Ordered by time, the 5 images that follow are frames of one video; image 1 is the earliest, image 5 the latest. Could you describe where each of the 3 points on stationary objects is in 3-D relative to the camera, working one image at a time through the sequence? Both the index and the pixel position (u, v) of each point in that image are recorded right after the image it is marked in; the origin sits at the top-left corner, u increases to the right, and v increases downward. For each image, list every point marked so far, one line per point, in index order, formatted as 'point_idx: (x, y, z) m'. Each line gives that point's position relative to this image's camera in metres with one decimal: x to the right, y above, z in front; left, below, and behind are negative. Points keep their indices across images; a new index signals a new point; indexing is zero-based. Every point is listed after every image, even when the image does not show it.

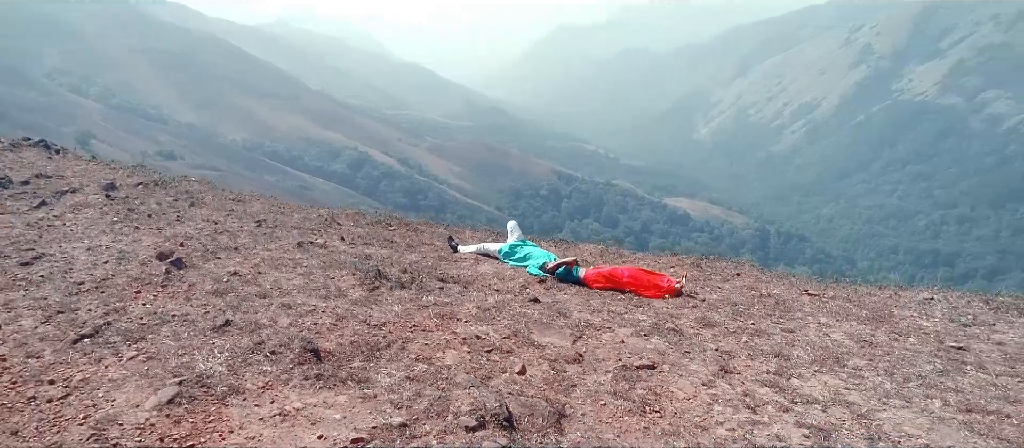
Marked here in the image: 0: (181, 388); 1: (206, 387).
0: (-0.8, -0.5, +1.5) m
1: (-0.8, -0.5, +1.5) m
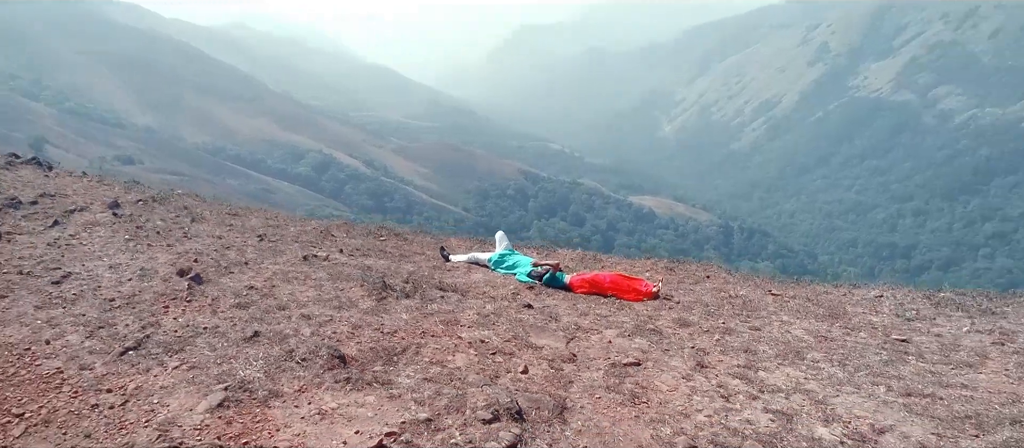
0: (-0.8, -0.5, +1.7) m
1: (-0.8, -0.5, +1.7) m
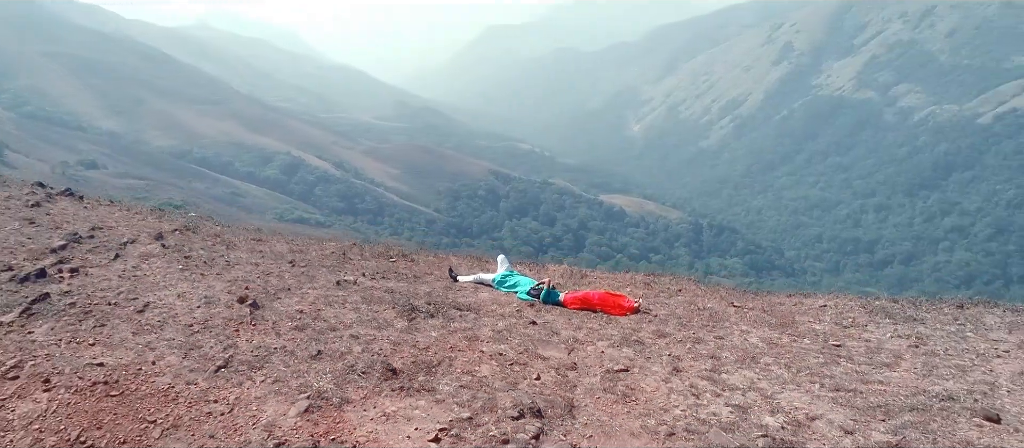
0: (-0.7, -0.7, +2.1) m
1: (-0.7, -0.7, +2.1) m
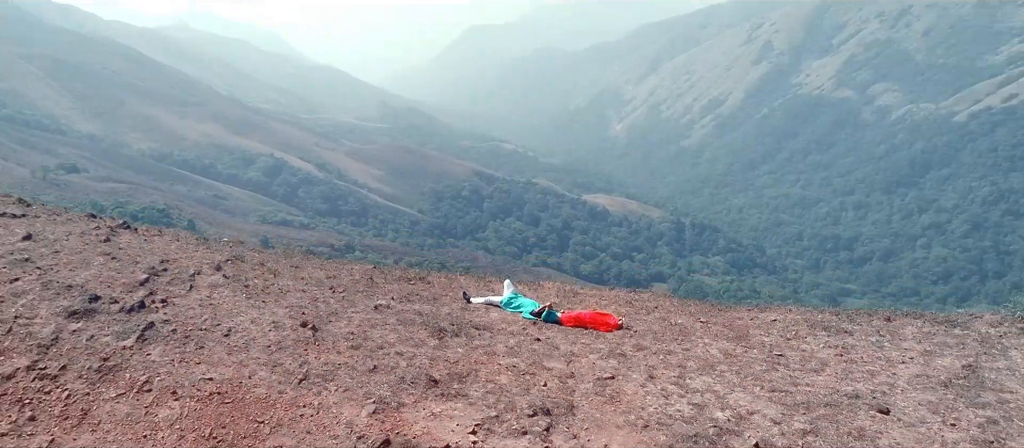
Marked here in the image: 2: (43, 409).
0: (-0.7, -0.9, +2.8) m
1: (-0.6, -0.9, +2.8) m
2: (-2.0, -0.8, +2.5) m
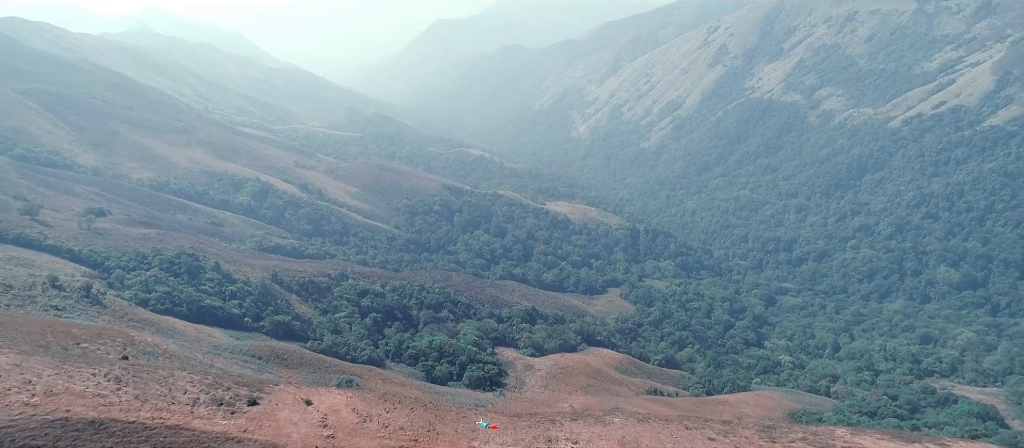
0: (+1.2, -8.7, +21.5) m
1: (+1.2, -8.7, +21.6) m
2: (-0.2, -8.6, +21.2) m
